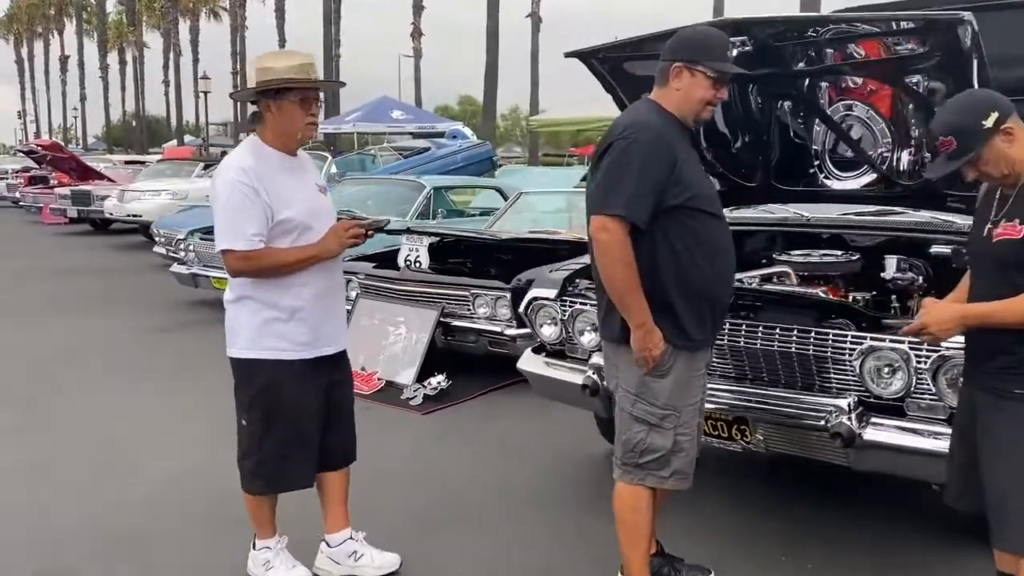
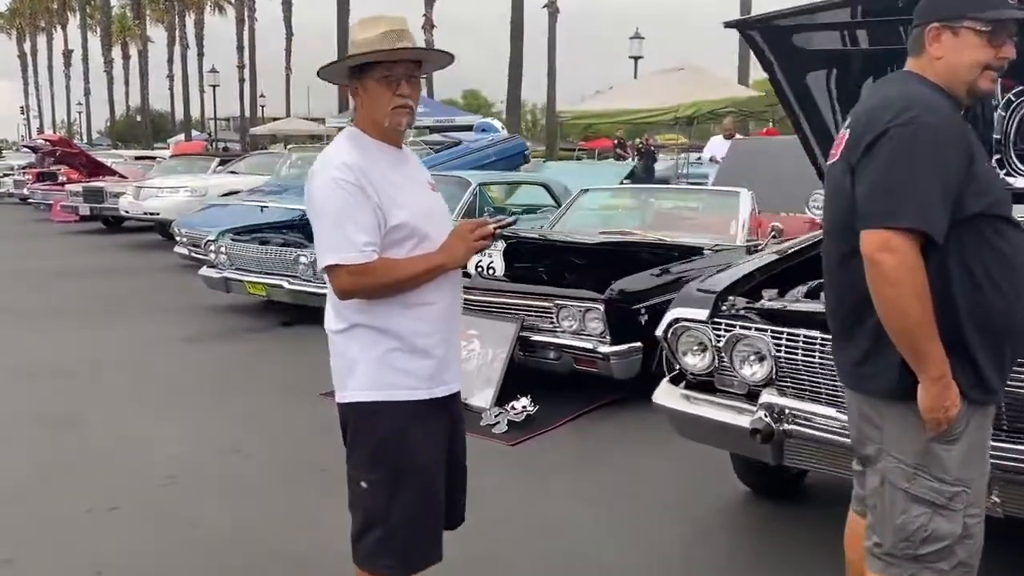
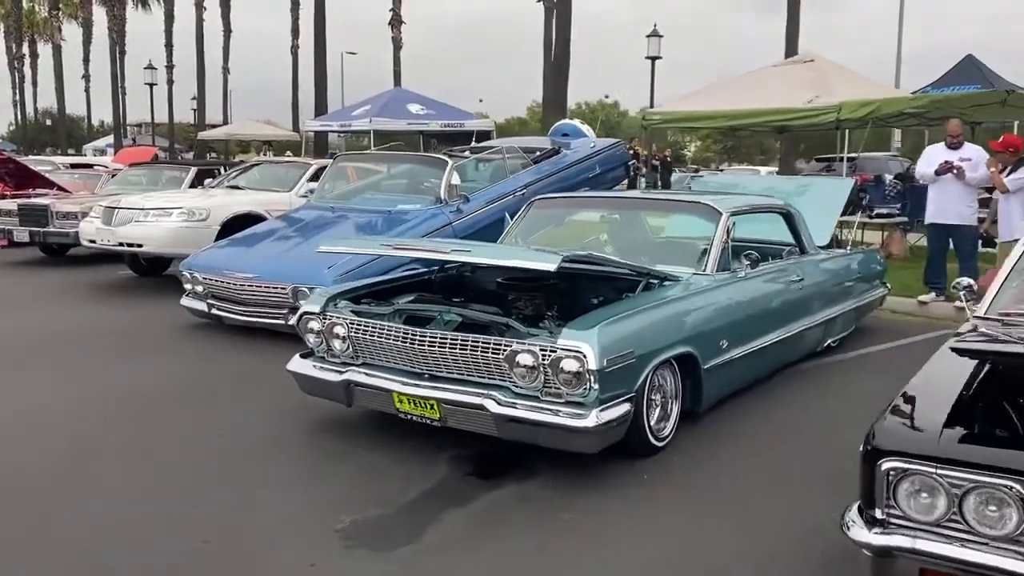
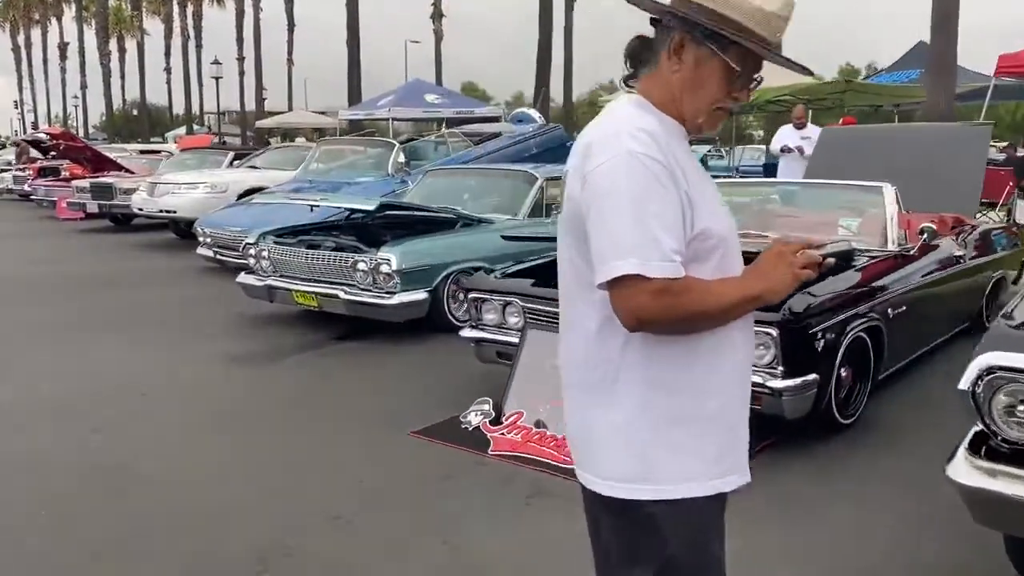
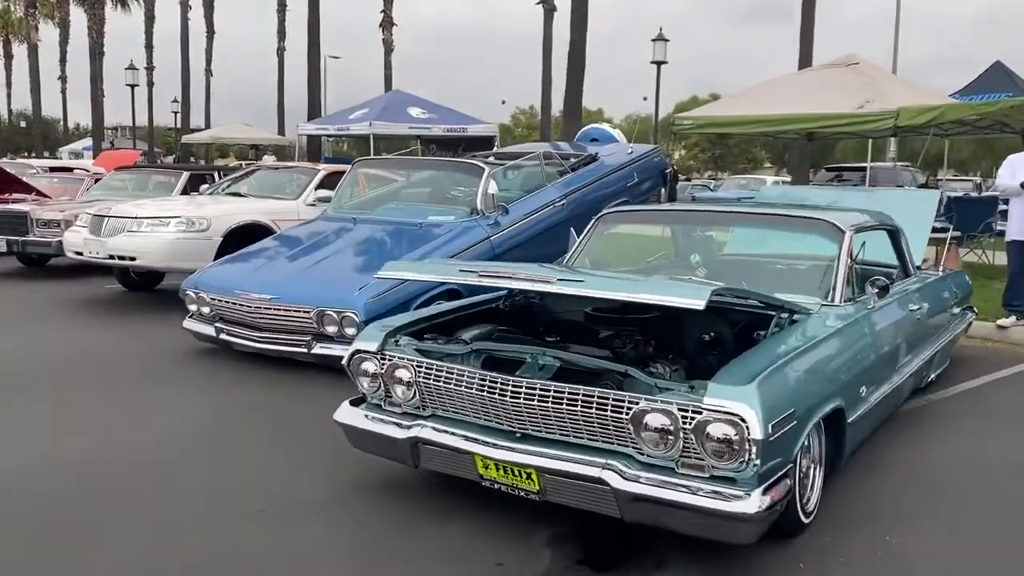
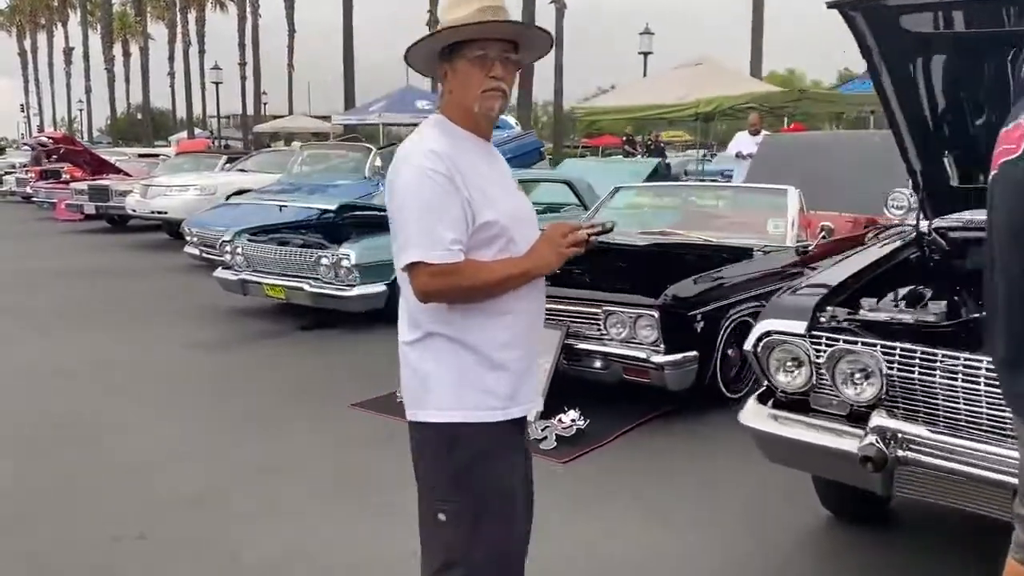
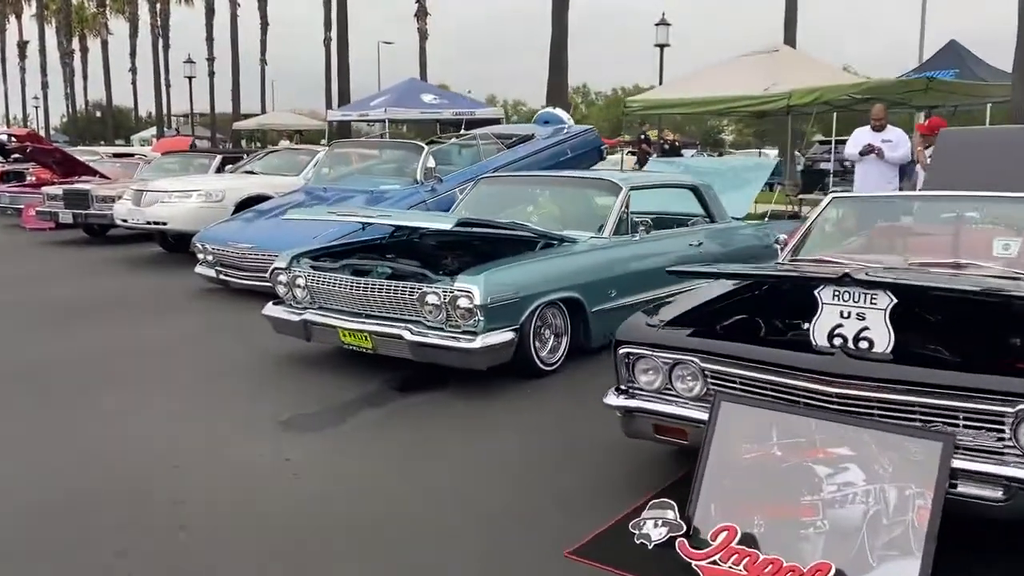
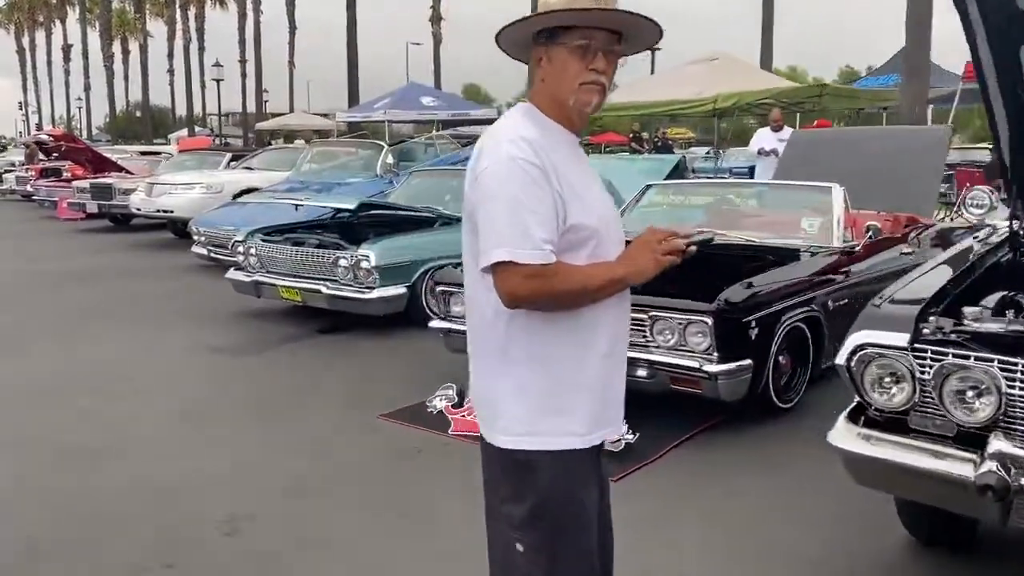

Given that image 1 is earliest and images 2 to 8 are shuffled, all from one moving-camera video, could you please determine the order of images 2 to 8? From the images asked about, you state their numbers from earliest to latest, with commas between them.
2, 6, 8, 4, 7, 3, 5
